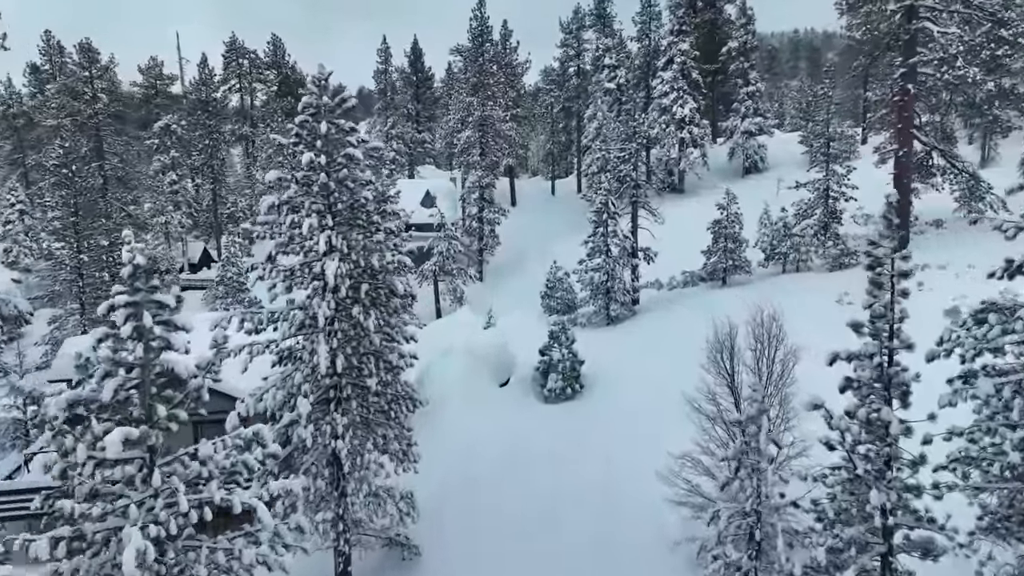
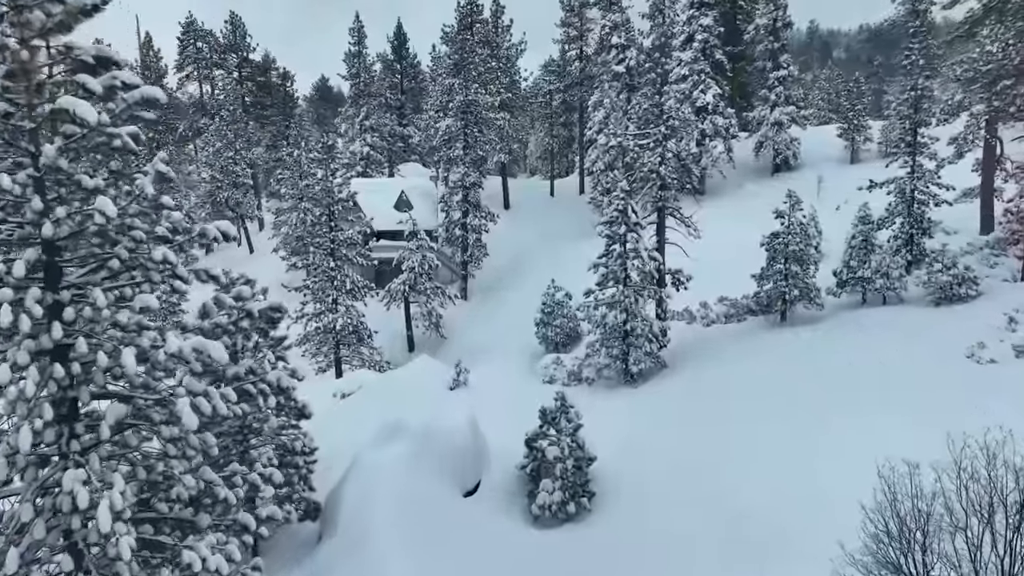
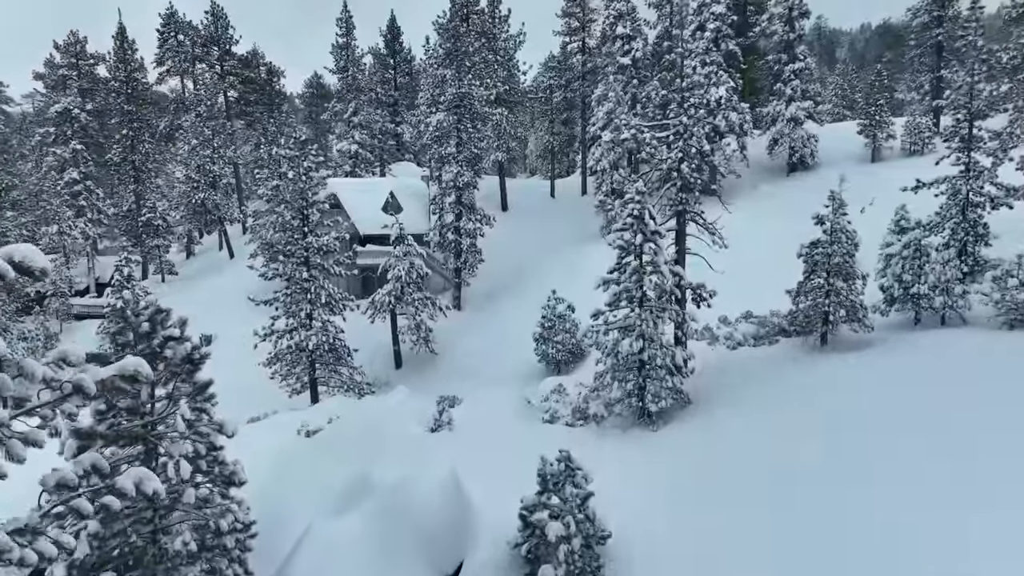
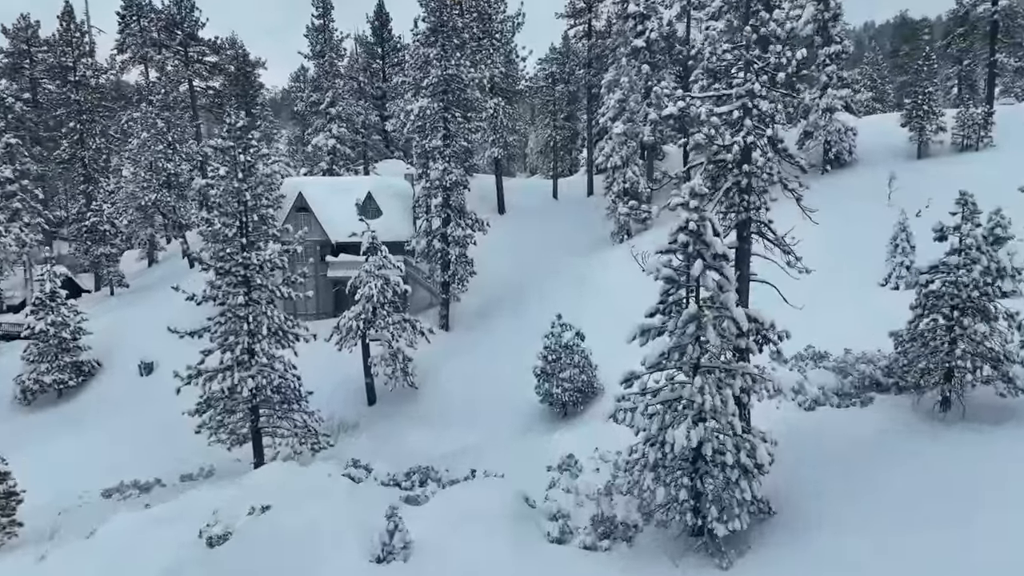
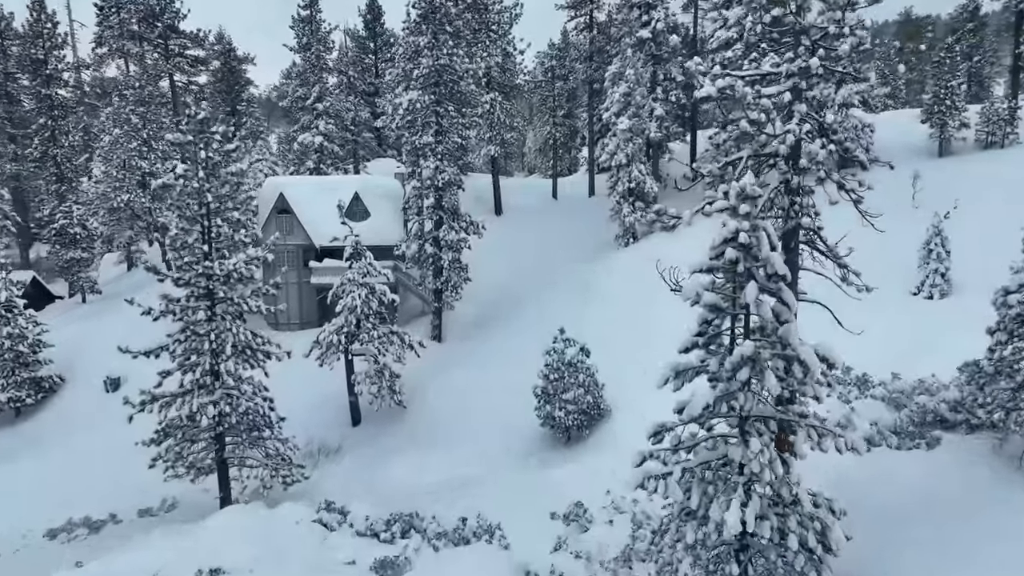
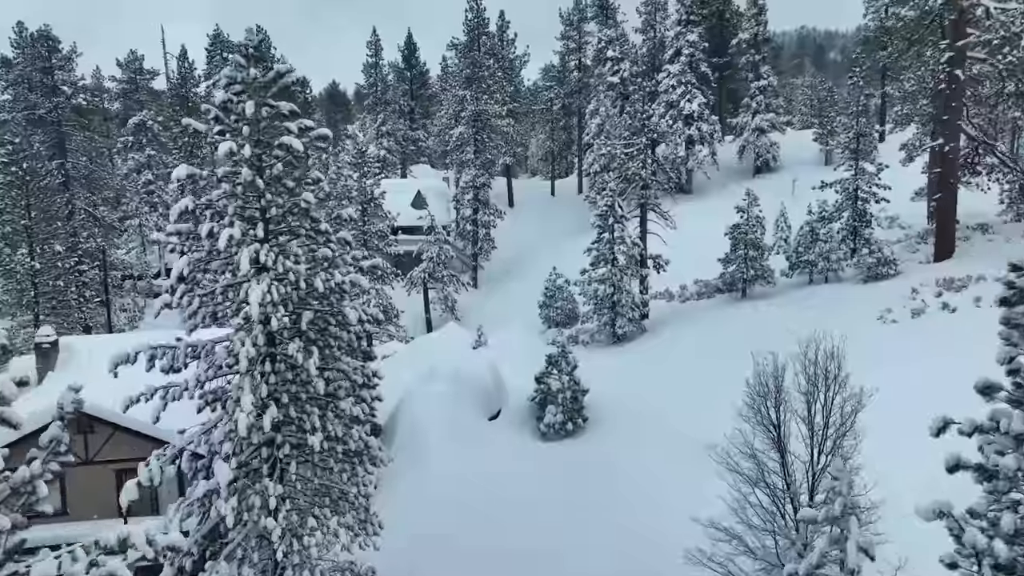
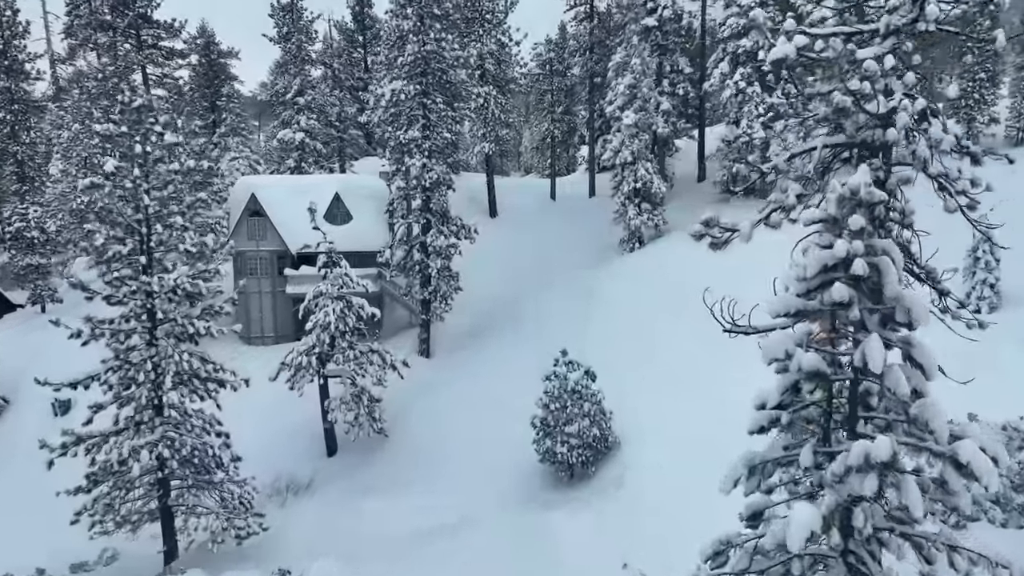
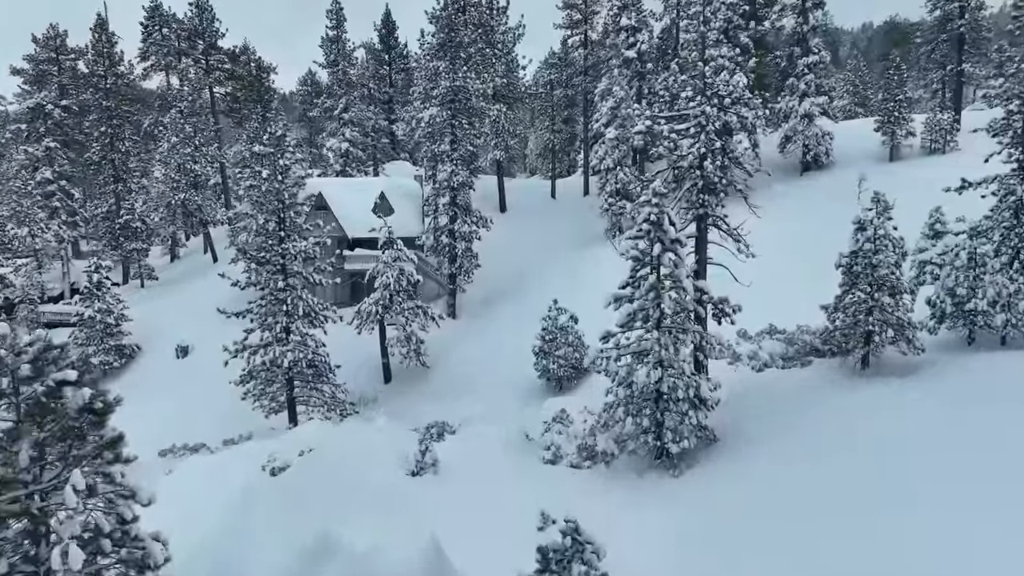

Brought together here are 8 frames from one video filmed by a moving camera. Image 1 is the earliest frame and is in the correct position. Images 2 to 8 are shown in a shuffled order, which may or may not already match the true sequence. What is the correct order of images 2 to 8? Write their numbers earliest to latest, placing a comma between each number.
6, 2, 3, 8, 4, 5, 7
